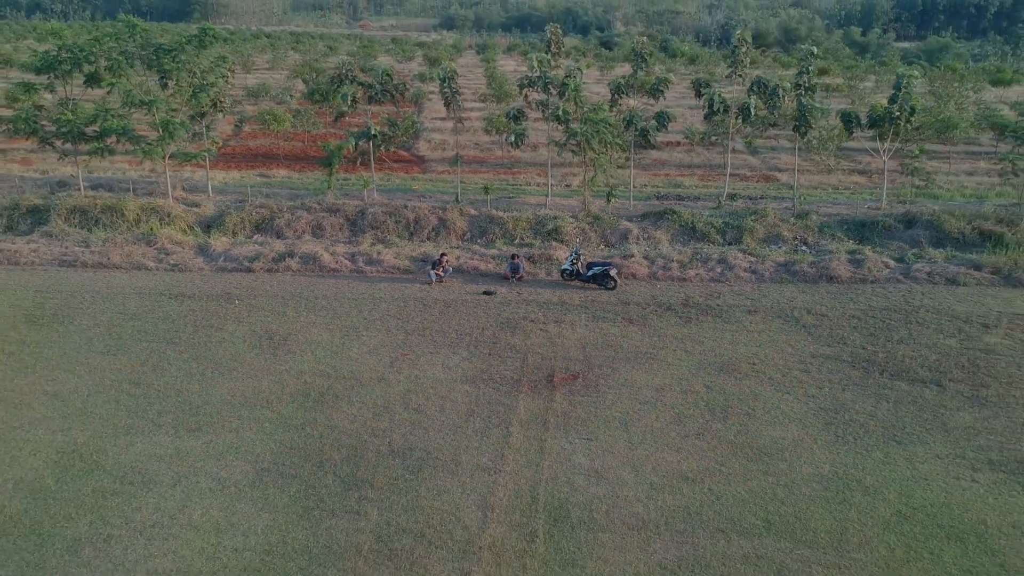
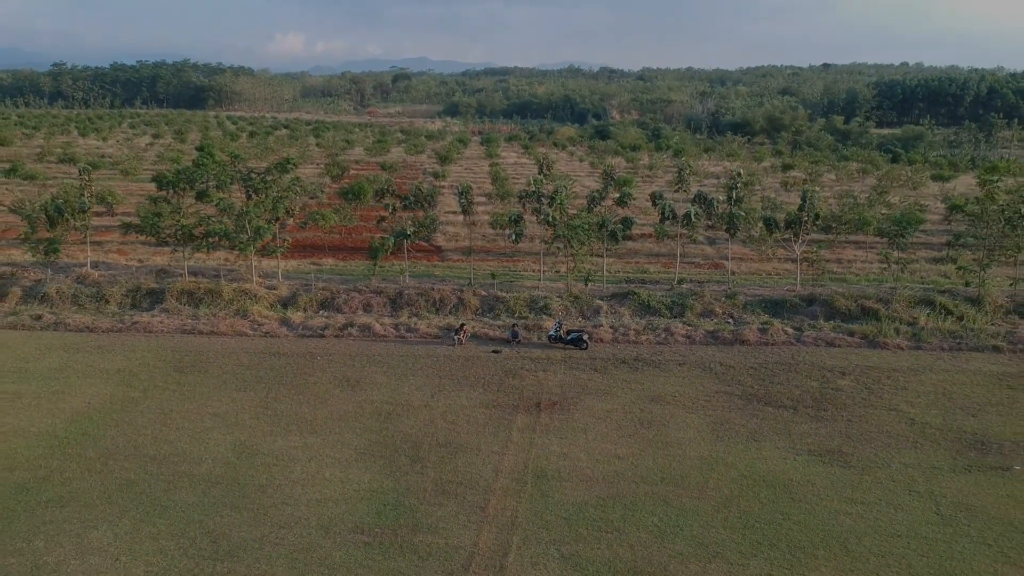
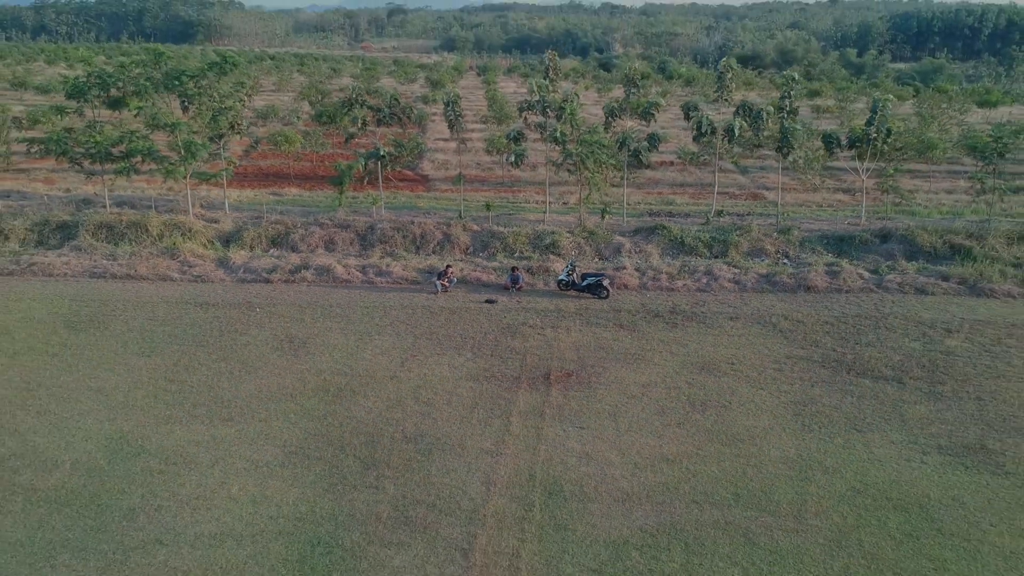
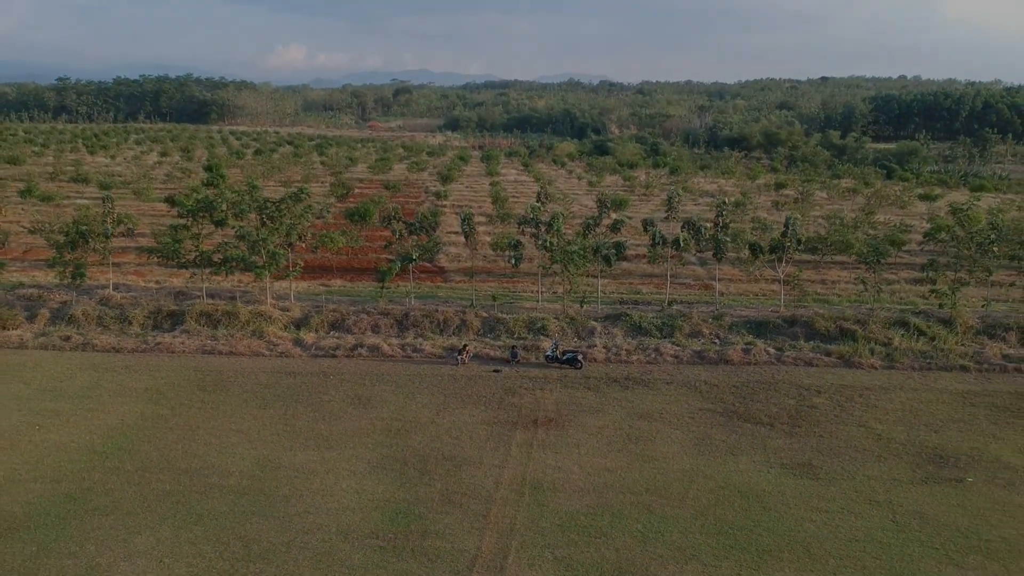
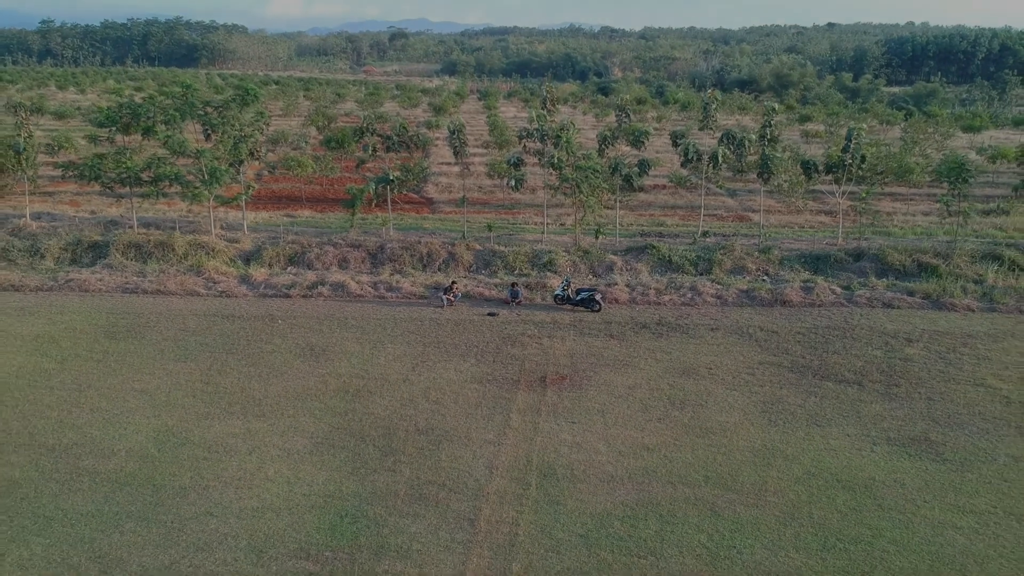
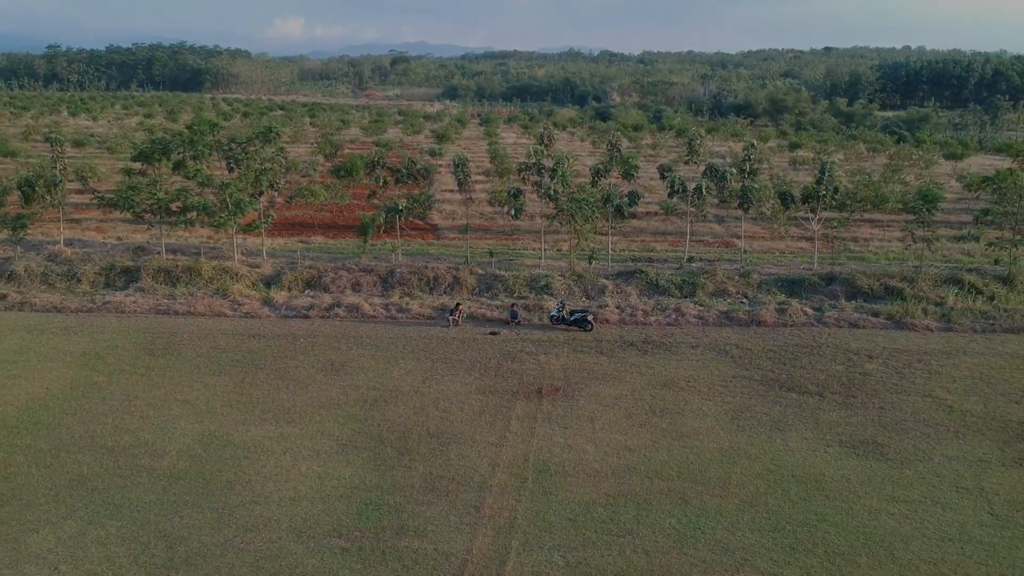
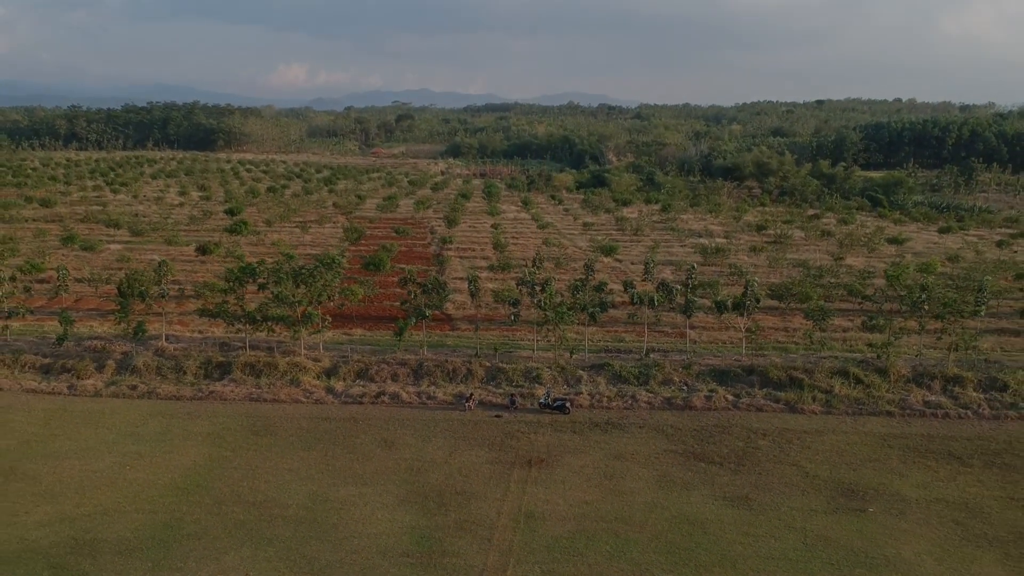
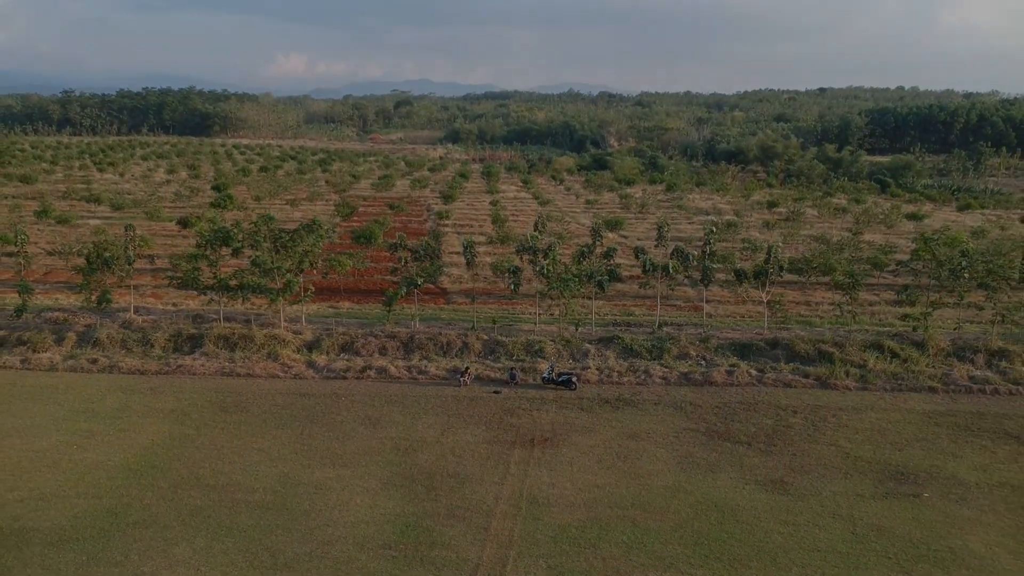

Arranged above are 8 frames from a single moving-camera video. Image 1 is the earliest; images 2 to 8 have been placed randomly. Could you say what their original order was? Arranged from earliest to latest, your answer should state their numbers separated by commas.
3, 5, 6, 2, 4, 8, 7
